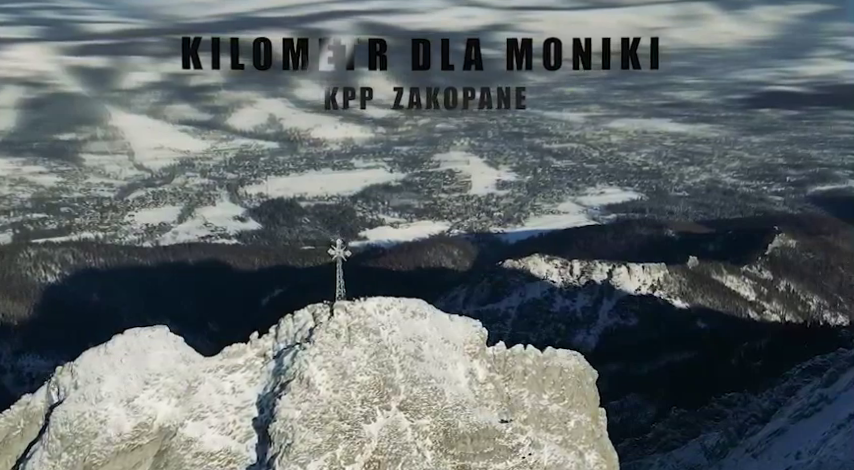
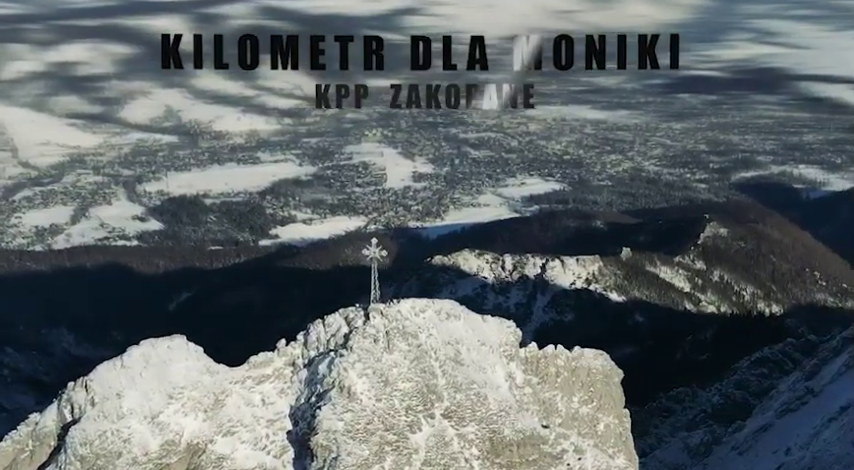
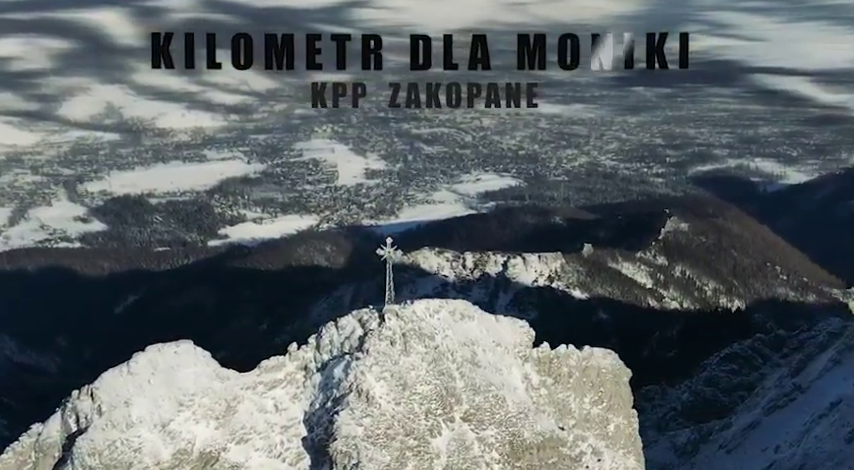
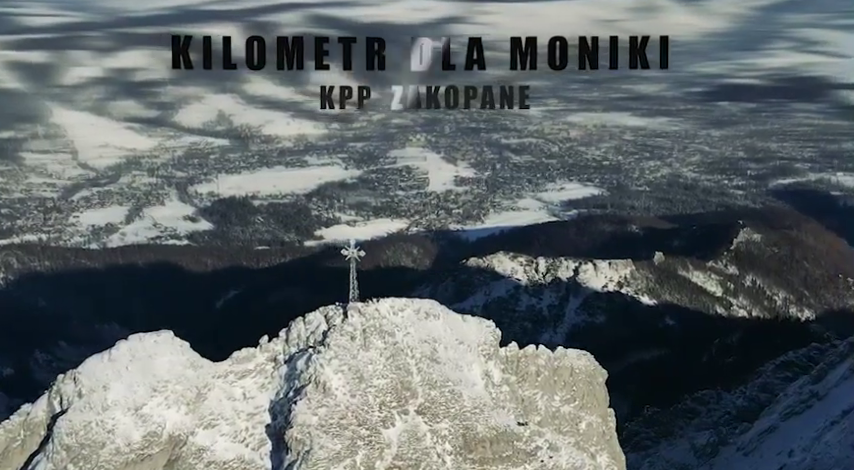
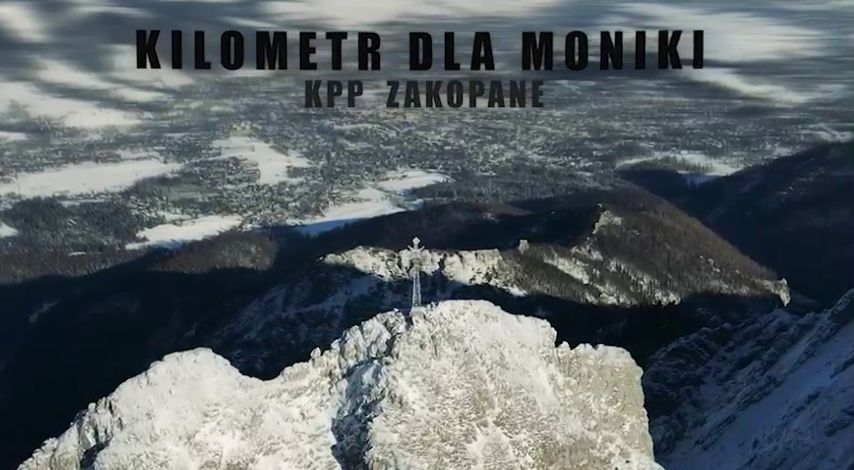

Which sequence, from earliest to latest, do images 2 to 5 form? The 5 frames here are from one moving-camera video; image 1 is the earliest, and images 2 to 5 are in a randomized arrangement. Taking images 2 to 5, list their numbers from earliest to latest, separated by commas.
4, 2, 3, 5
